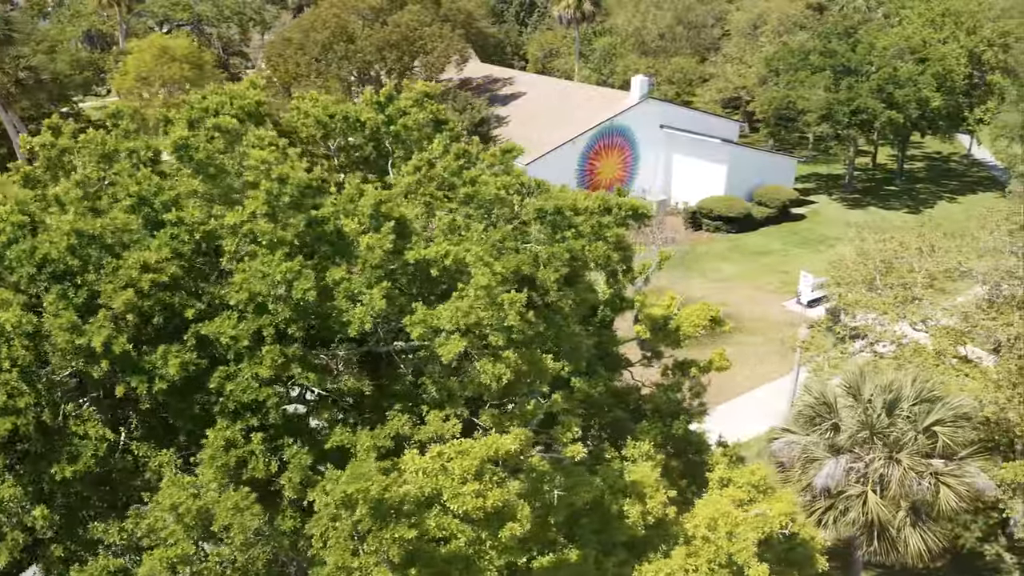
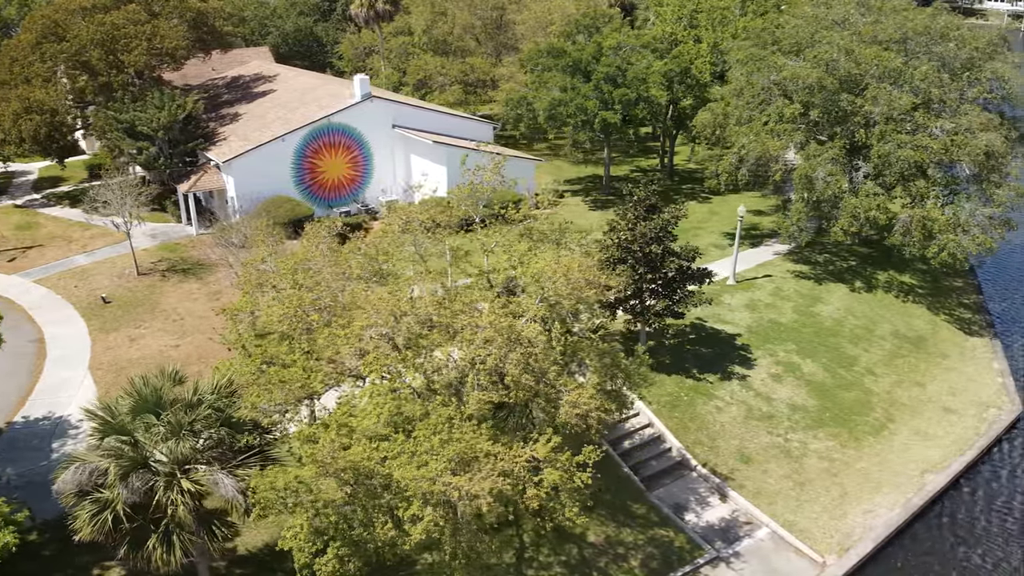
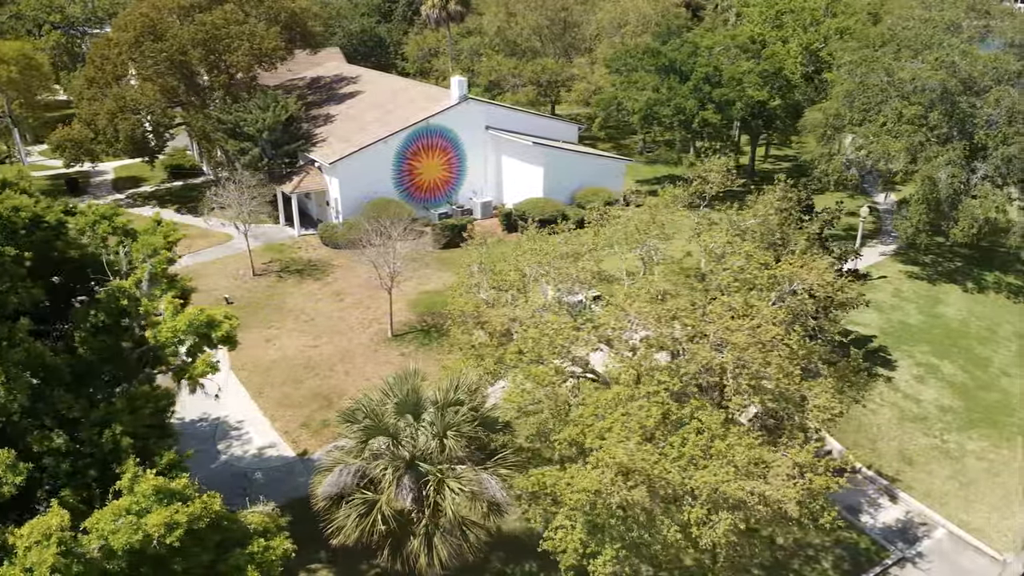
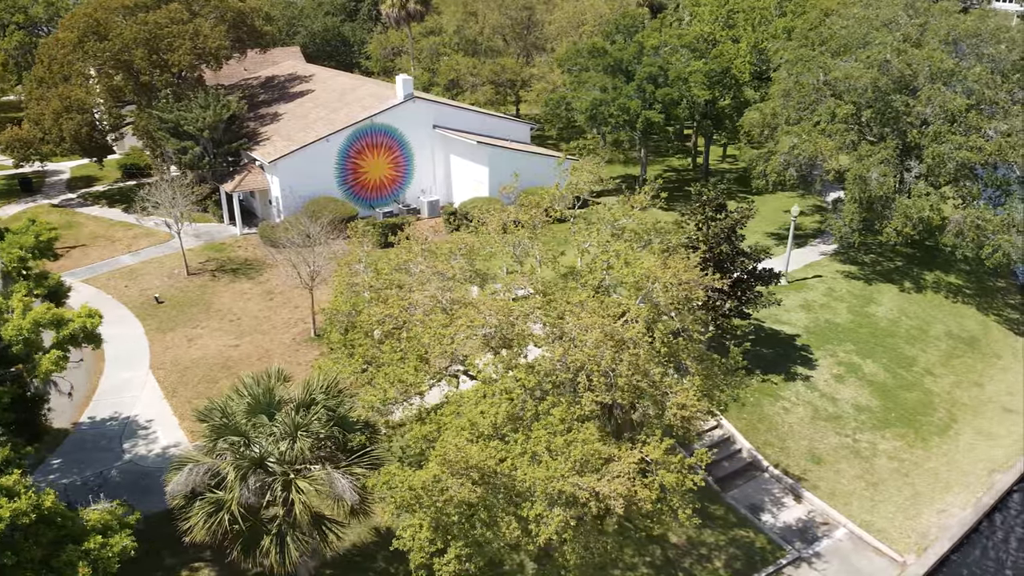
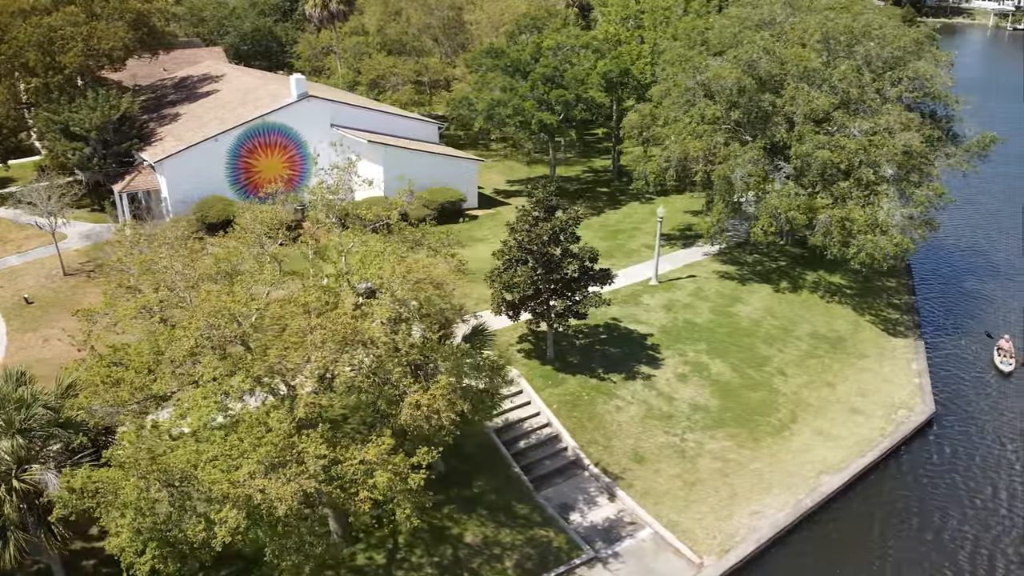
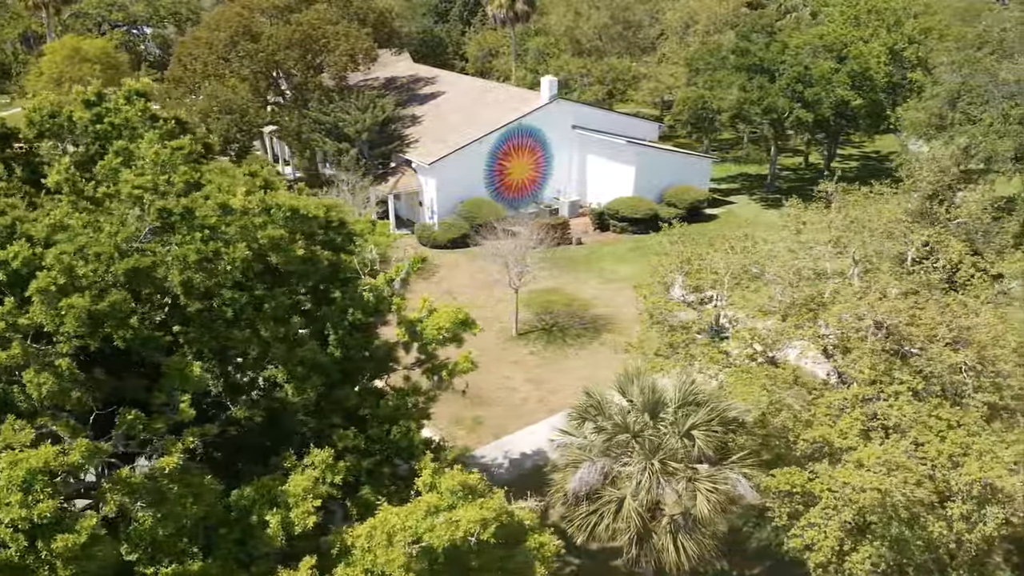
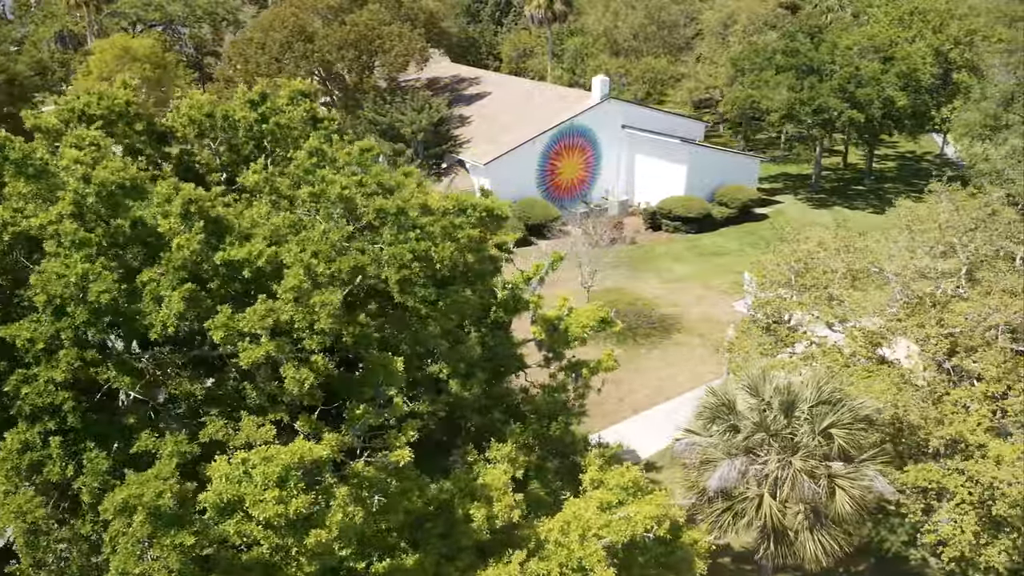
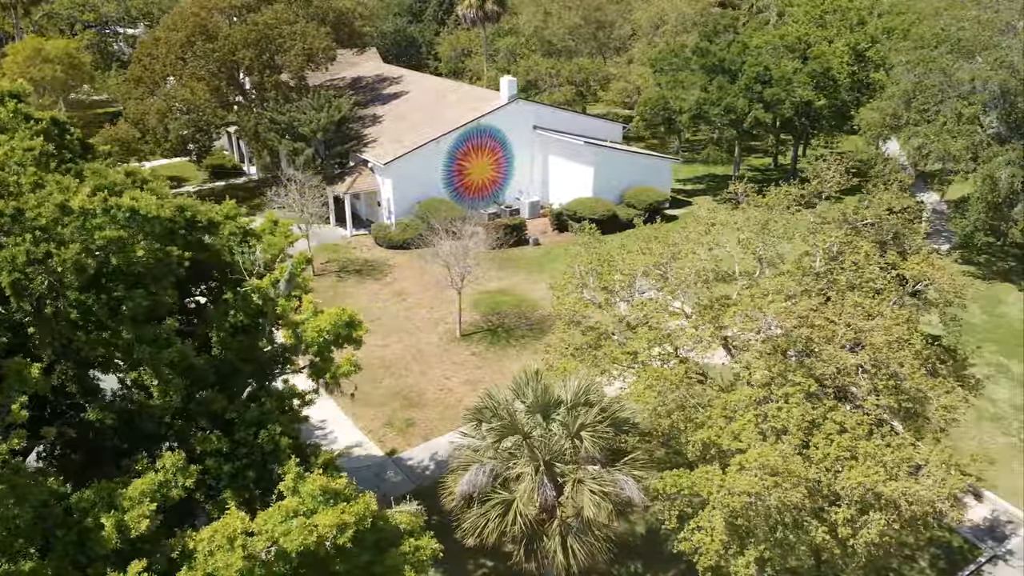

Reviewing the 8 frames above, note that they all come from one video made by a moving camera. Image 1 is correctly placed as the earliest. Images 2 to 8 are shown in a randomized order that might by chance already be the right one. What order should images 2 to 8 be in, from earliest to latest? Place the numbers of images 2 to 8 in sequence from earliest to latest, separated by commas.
7, 6, 8, 3, 4, 2, 5
